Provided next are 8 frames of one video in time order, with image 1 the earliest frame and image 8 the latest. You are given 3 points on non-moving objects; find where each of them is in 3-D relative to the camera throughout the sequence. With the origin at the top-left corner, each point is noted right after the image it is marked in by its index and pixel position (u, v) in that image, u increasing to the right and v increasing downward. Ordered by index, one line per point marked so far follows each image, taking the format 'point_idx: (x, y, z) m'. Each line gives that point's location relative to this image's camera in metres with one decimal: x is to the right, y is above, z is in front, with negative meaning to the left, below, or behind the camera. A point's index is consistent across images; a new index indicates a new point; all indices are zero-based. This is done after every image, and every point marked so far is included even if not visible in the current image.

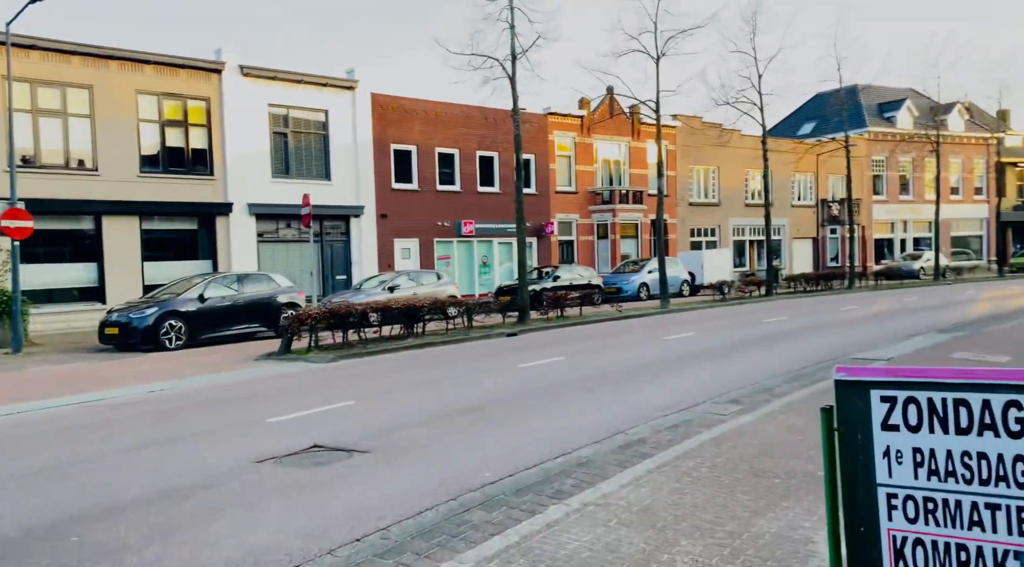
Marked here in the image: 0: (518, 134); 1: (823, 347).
0: (+0.2, +3.3, +18.1) m
1: (+5.1, -1.0, +13.6) m
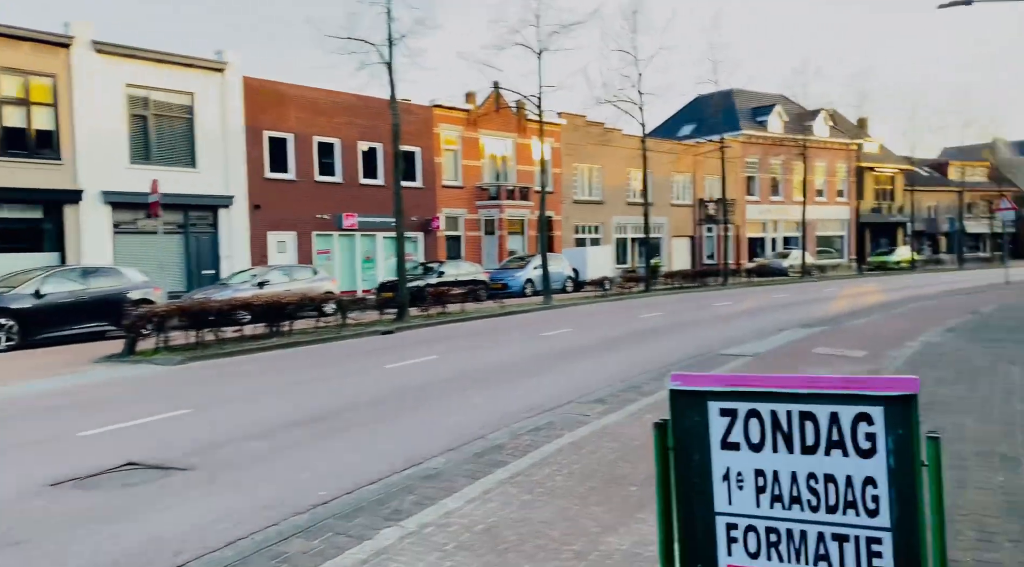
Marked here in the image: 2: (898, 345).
0: (-2.5, +3.4, +17.5) m
1: (+3.0, -1.0, +13.7) m
2: (+6.1, -1.0, +13.2) m
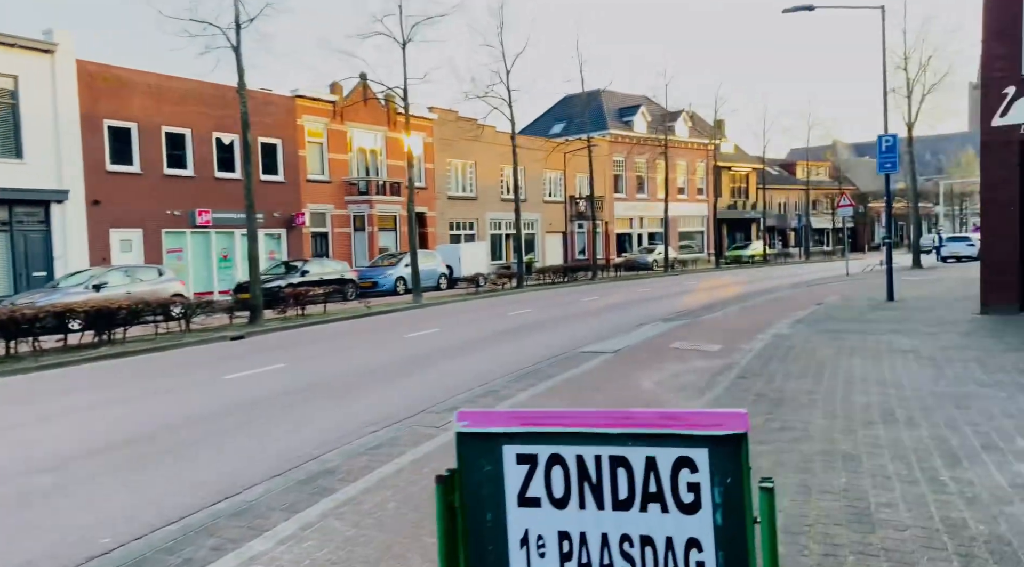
0: (-5.3, +3.4, +16.4) m
1: (+0.8, -1.0, +13.6) m
2: (+3.9, -0.9, +13.5) m
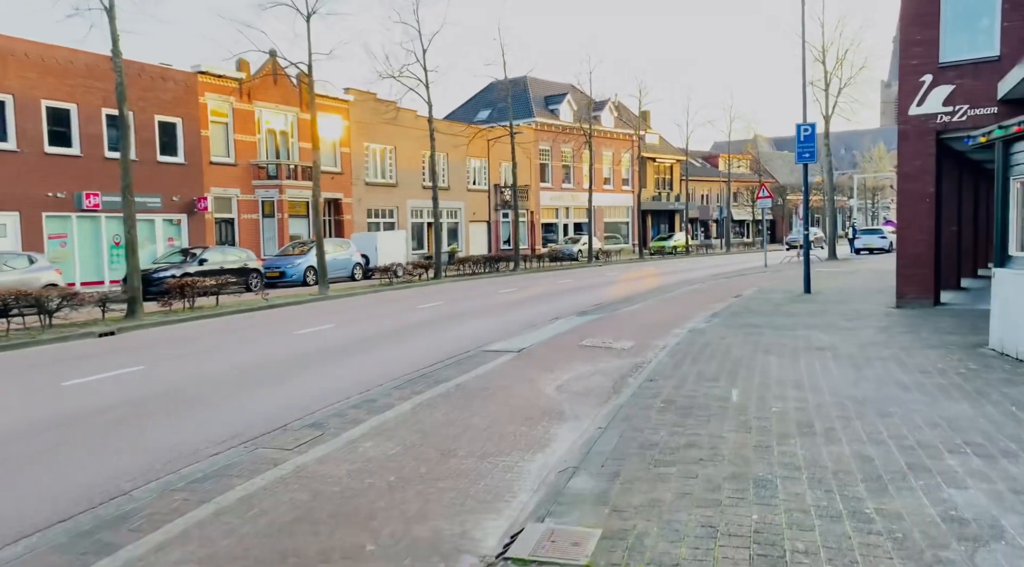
0: (-7.0, +3.6, +14.9) m
1: (-0.8, -0.8, +12.6) m
2: (+2.4, -0.8, +12.8) m
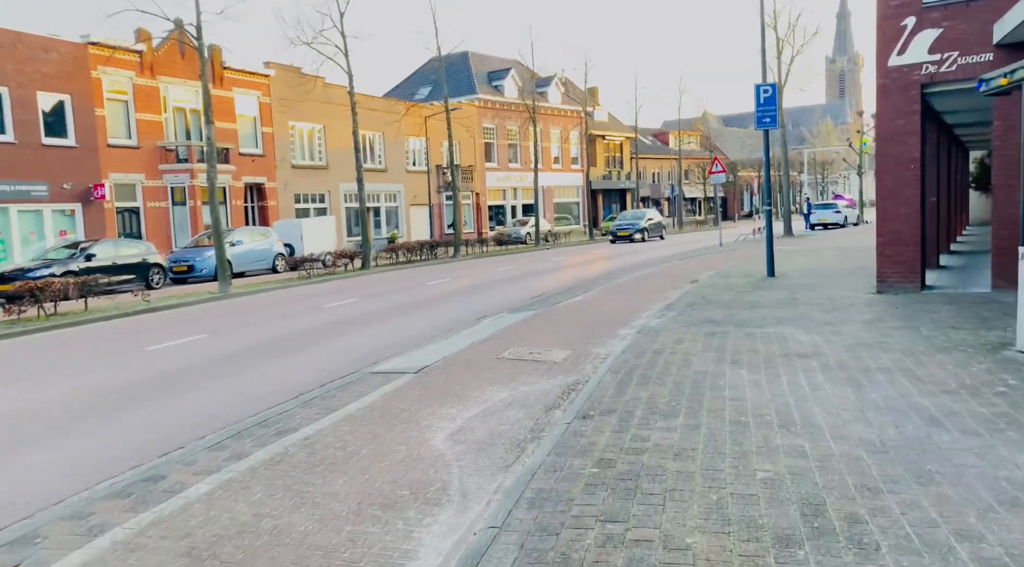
0: (-8.4, +3.5, +11.9) m
1: (-1.9, -0.8, +10.0) m
2: (+1.2, -0.7, +10.4) m
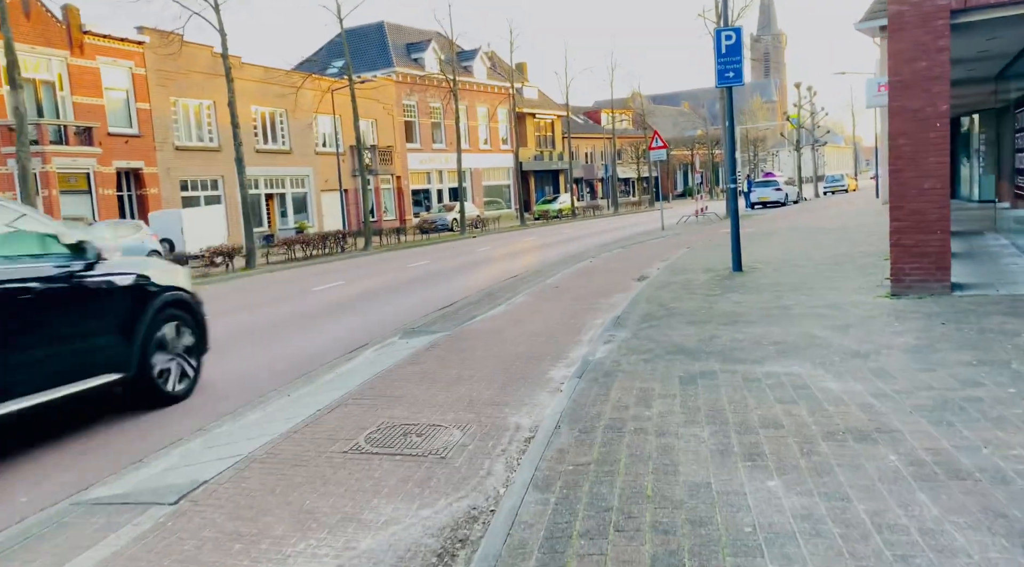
0: (-9.6, +3.1, +7.5) m
1: (-2.9, -1.1, +6.2) m
2: (+0.2, -0.9, +6.8) m
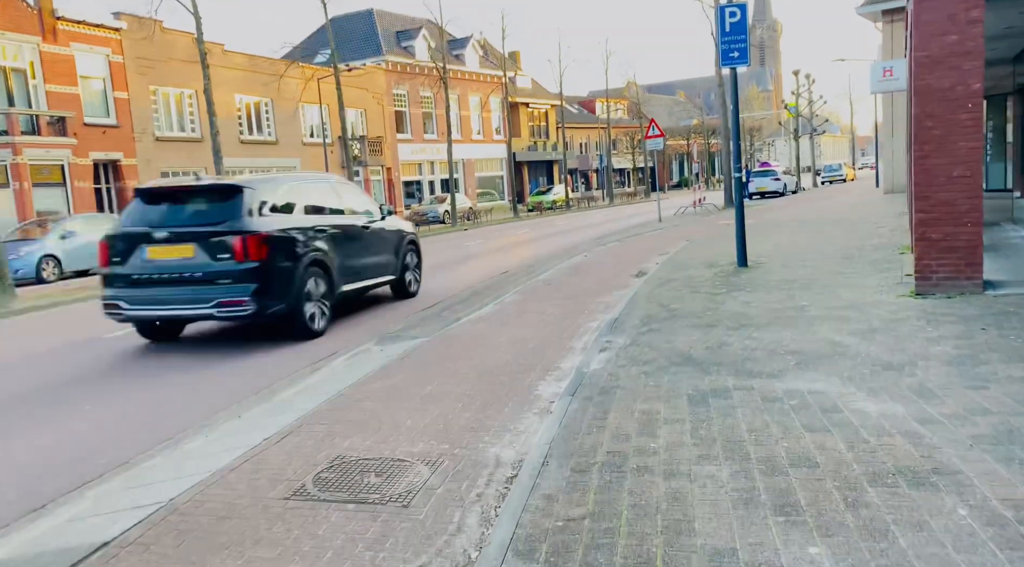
0: (-9.7, +3.0, +6.5) m
1: (-3.0, -1.1, +5.3) m
2: (+0.1, -0.9, +5.9) m
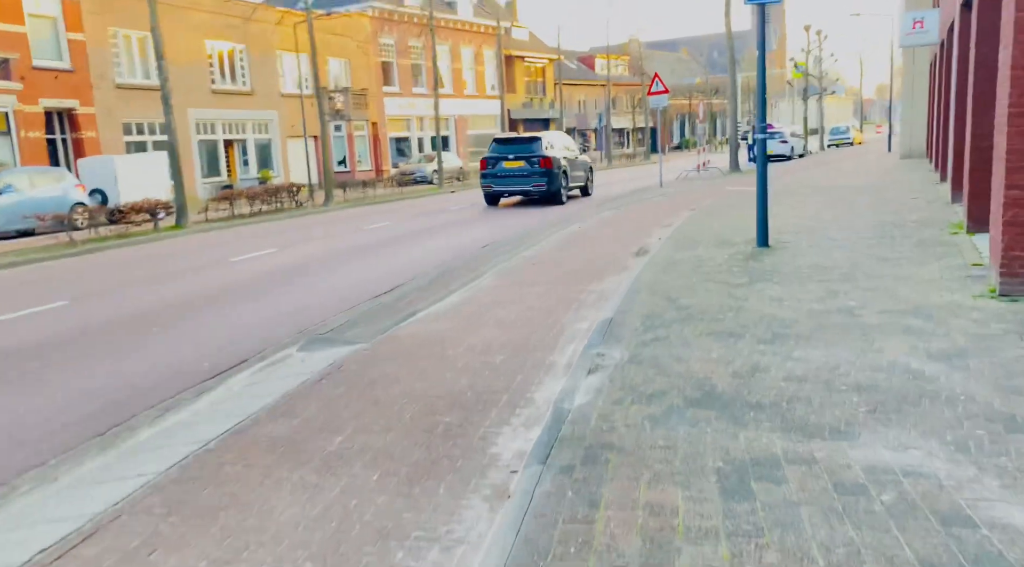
0: (-10.0, +3.1, +4.2) m
1: (-3.3, -1.2, +3.3) m
2: (-0.2, -0.9, +3.9) m
